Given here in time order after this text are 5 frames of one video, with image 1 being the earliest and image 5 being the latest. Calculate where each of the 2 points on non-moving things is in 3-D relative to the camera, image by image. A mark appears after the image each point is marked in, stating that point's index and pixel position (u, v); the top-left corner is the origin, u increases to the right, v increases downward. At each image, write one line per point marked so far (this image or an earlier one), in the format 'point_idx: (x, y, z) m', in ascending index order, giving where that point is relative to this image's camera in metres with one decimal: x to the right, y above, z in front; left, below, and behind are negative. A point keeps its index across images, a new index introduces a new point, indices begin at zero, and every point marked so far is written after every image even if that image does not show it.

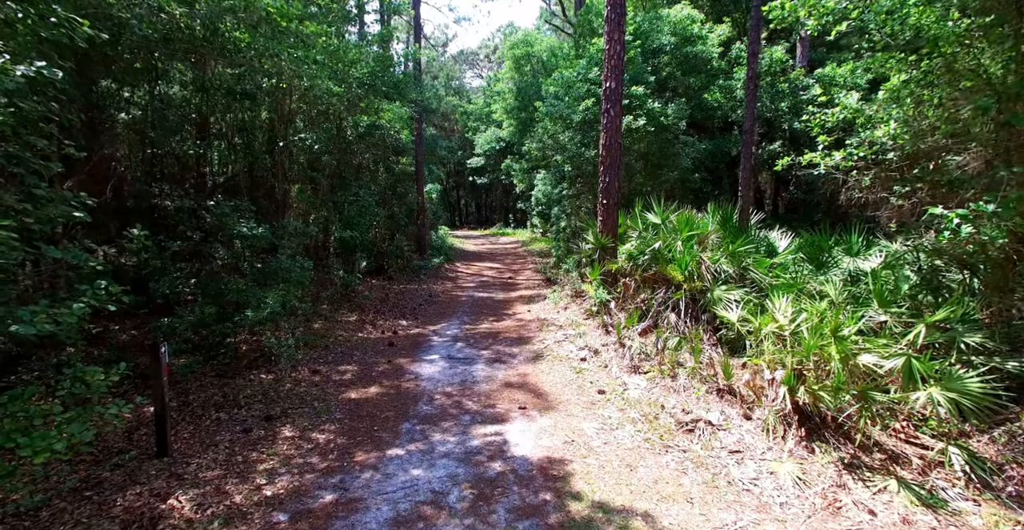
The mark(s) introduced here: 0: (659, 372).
0: (+1.7, -1.2, +6.0) m
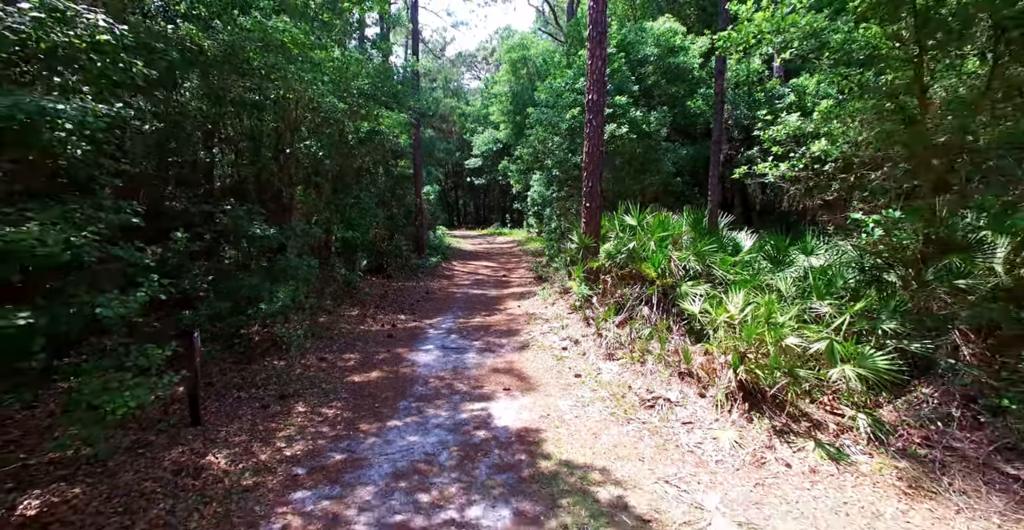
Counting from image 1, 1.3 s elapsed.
0: (+1.5, -1.2, +6.7) m
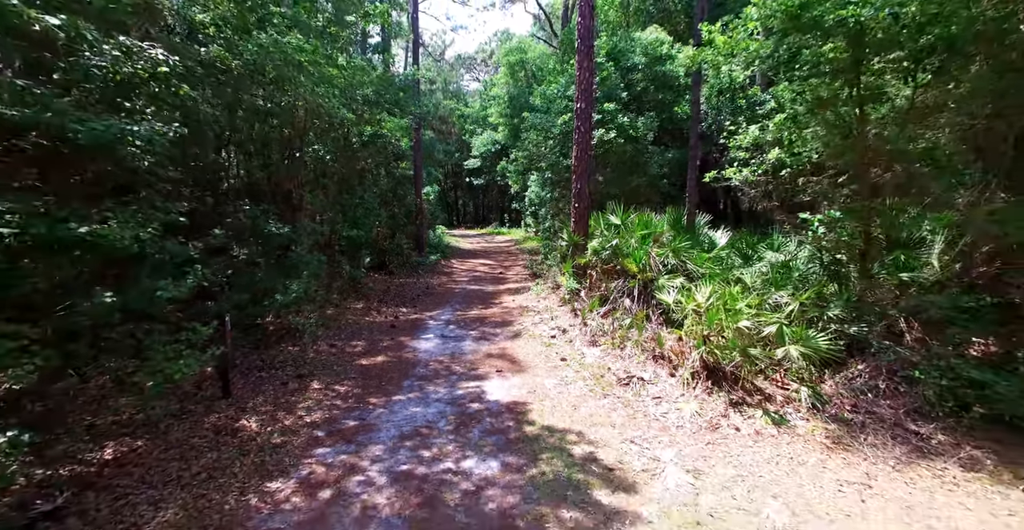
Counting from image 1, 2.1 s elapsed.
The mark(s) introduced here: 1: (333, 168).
0: (+1.4, -1.1, +7.4) m
1: (-3.9, +2.1, +11.0) m
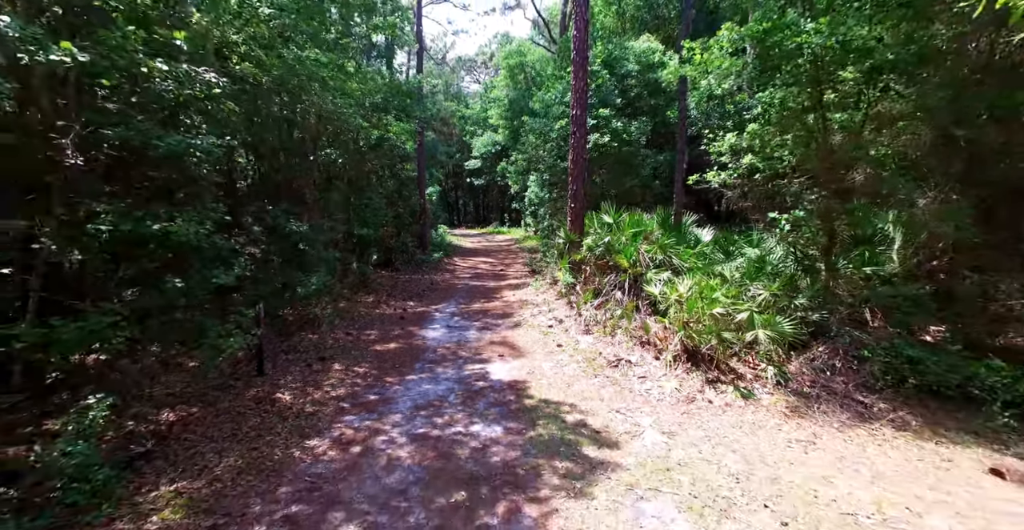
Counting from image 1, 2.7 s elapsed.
0: (+1.4, -1.1, +8.1) m
1: (-3.8, +2.2, +11.7) m
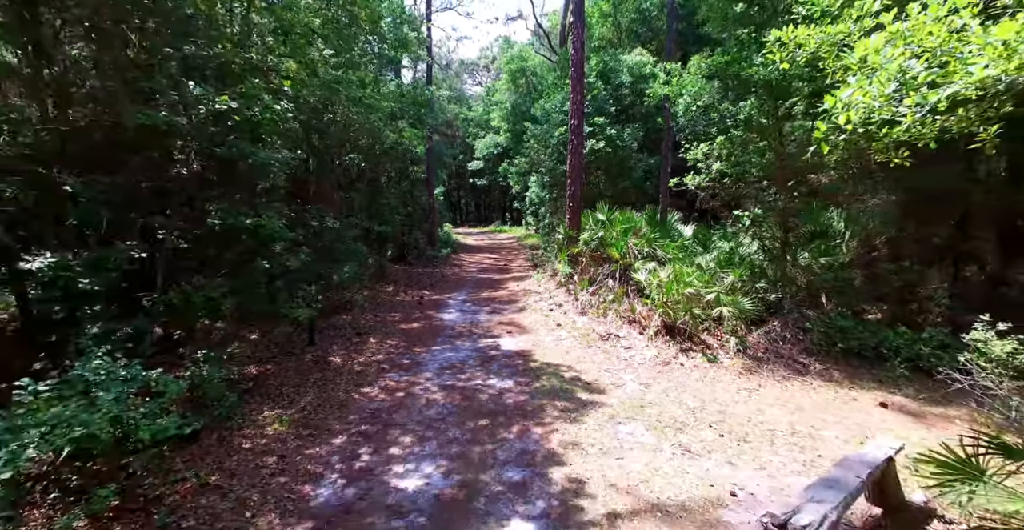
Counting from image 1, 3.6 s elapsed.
0: (+1.6, -0.9, +9.4) m
1: (-3.7, +2.3, +13.0) m
